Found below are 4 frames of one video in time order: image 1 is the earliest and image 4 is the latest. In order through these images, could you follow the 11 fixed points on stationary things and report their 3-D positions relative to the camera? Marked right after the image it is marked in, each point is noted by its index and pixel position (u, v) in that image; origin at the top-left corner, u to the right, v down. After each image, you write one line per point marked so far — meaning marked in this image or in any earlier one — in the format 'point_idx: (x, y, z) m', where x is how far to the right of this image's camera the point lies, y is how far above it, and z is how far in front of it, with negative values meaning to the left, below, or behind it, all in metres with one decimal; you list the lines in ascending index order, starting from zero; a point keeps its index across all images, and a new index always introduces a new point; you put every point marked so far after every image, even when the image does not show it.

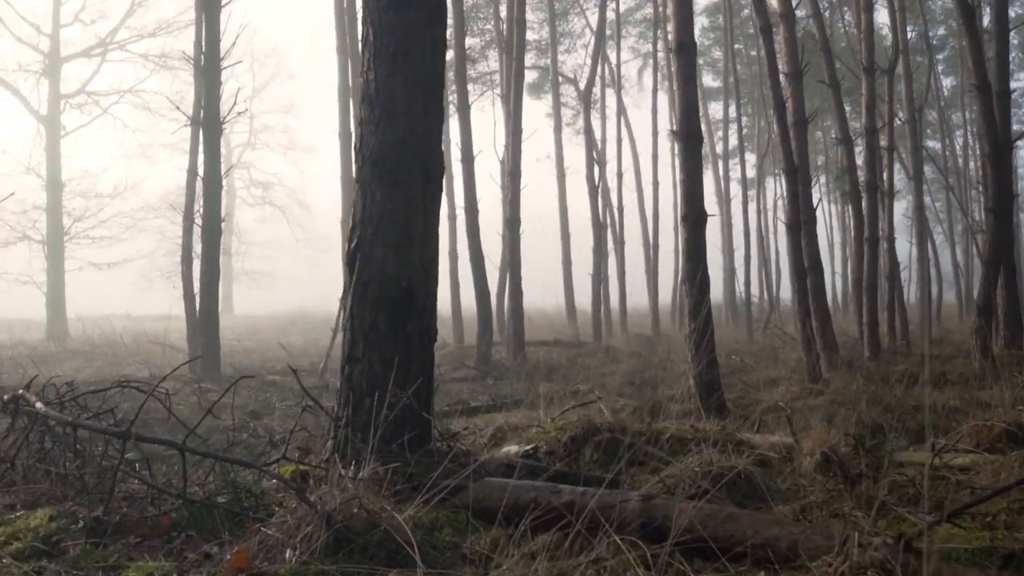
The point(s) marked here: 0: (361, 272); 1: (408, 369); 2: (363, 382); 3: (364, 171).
0: (-0.9, +0.1, +5.1) m
1: (-0.6, -0.5, +5.1) m
2: (-0.9, -0.6, +5.1) m
3: (-0.9, +0.7, +5.2) m
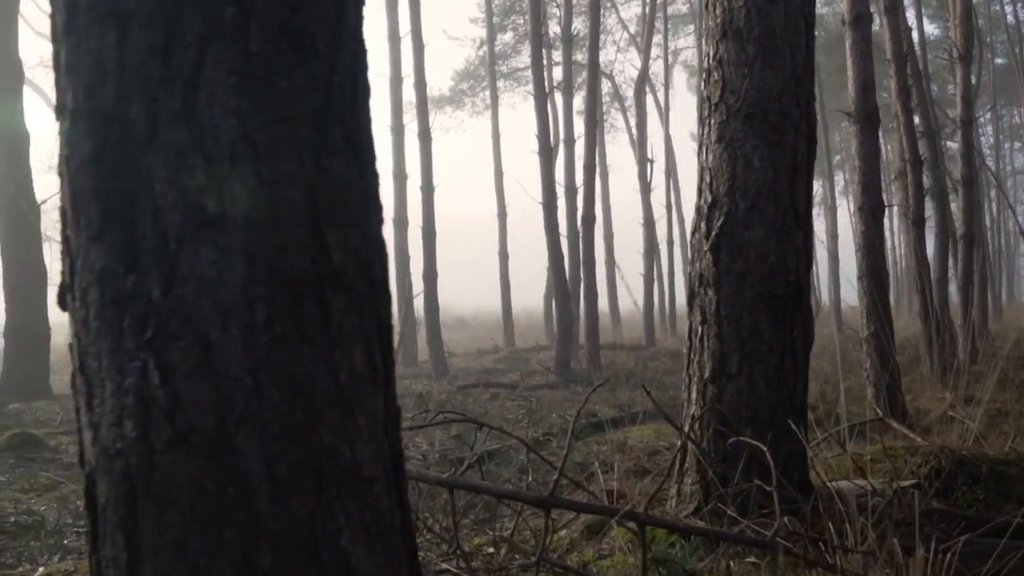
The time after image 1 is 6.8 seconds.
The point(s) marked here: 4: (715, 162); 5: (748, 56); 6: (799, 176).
0: (+1.0, +0.1, +3.9) m
1: (+1.3, -0.5, +3.9) m
2: (+1.0, -0.5, +3.8) m
3: (+1.0, +0.7, +4.0) m
4: (+0.9, +0.6, +4.0) m
5: (+1.1, +1.1, +3.9) m
6: (+1.3, +0.5, +3.9) m
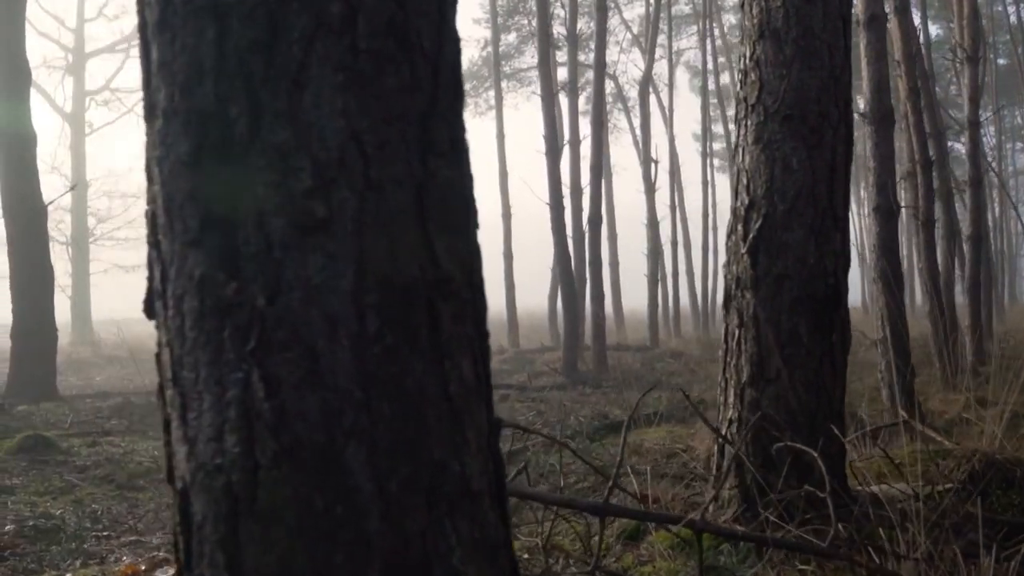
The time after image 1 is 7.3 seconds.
0: (+1.2, +0.1, +3.9) m
1: (+1.4, -0.5, +3.8) m
2: (+1.2, -0.5, +3.8) m
3: (+1.2, +0.7, +3.9) m
4: (+1.1, +0.6, +4.0) m
5: (+1.2, +1.0, +3.9) m
6: (+1.5, +0.5, +3.9) m
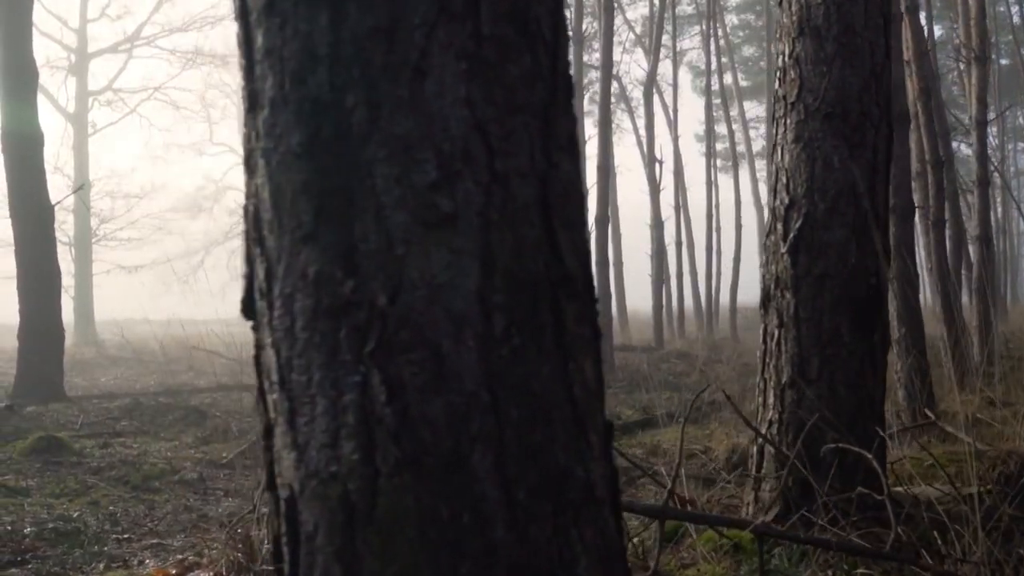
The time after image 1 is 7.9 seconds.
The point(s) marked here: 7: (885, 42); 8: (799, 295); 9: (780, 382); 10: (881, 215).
0: (+1.3, +0.1, +3.8) m
1: (+1.6, -0.5, +3.8) m
2: (+1.3, -0.5, +3.8) m
3: (+1.3, +0.7, +3.9) m
4: (+1.3, +0.6, +3.9) m
5: (+1.4, +1.0, +3.9) m
6: (+1.6, +0.5, +3.9) m
7: (+1.7, +1.1, +3.9) m
8: (+1.3, 0.0, +3.9) m
9: (+1.2, -0.4, +3.9) m
10: (+1.6, +0.3, +3.9) m
